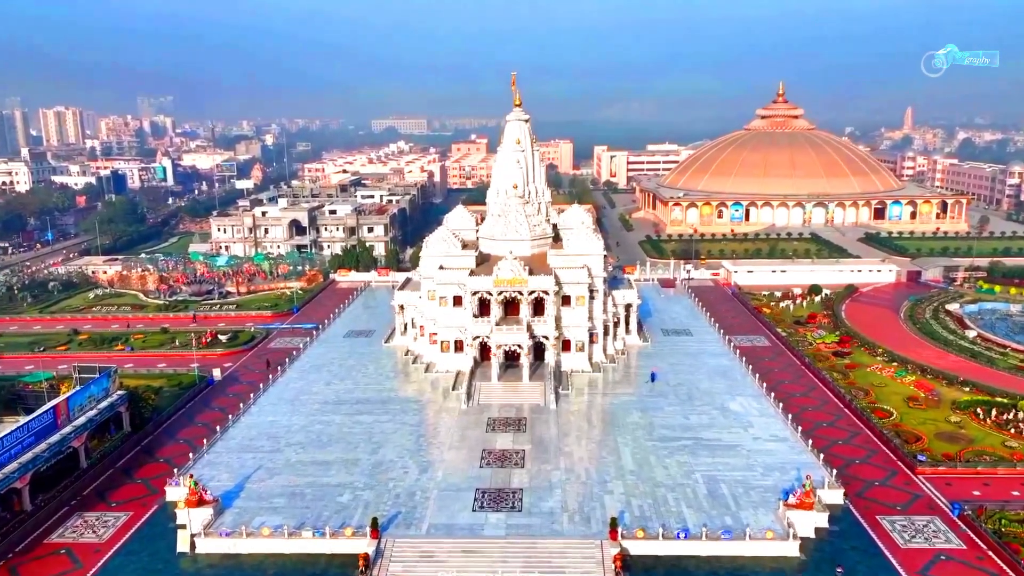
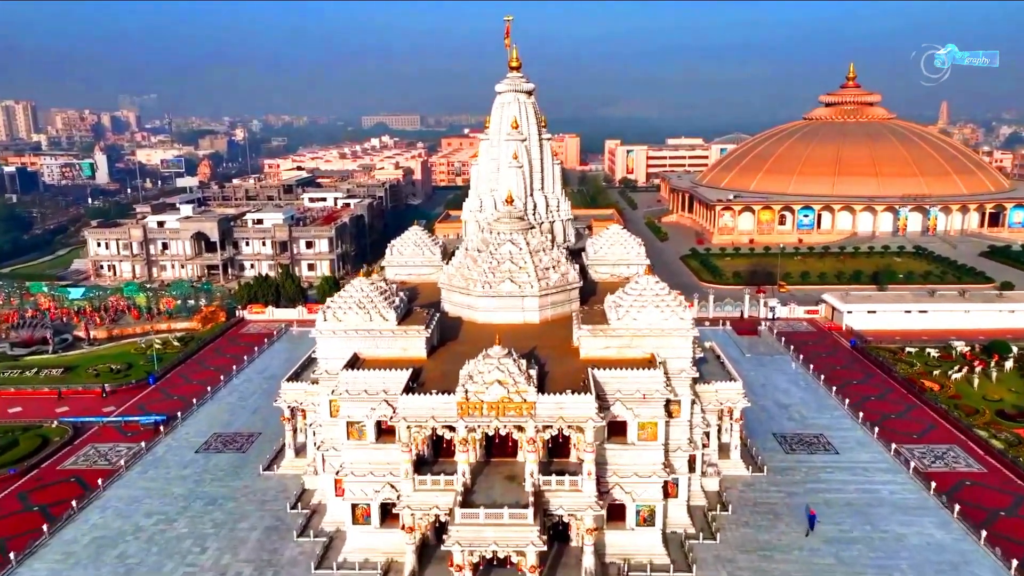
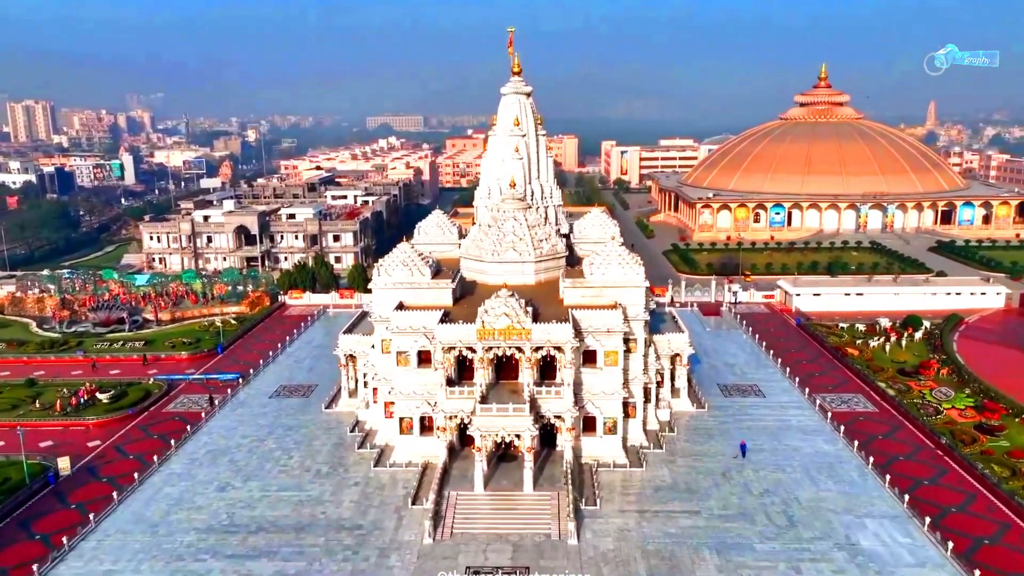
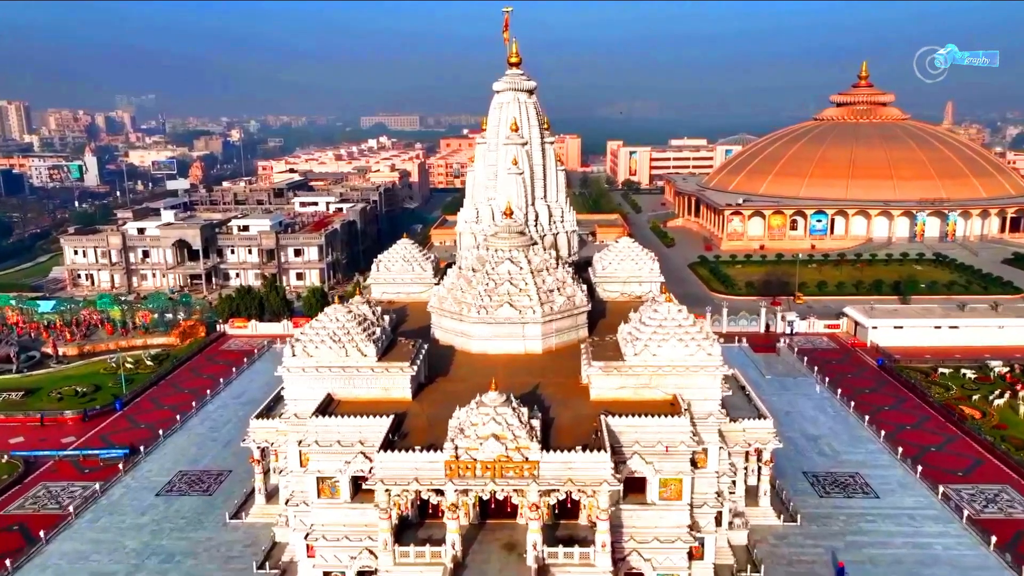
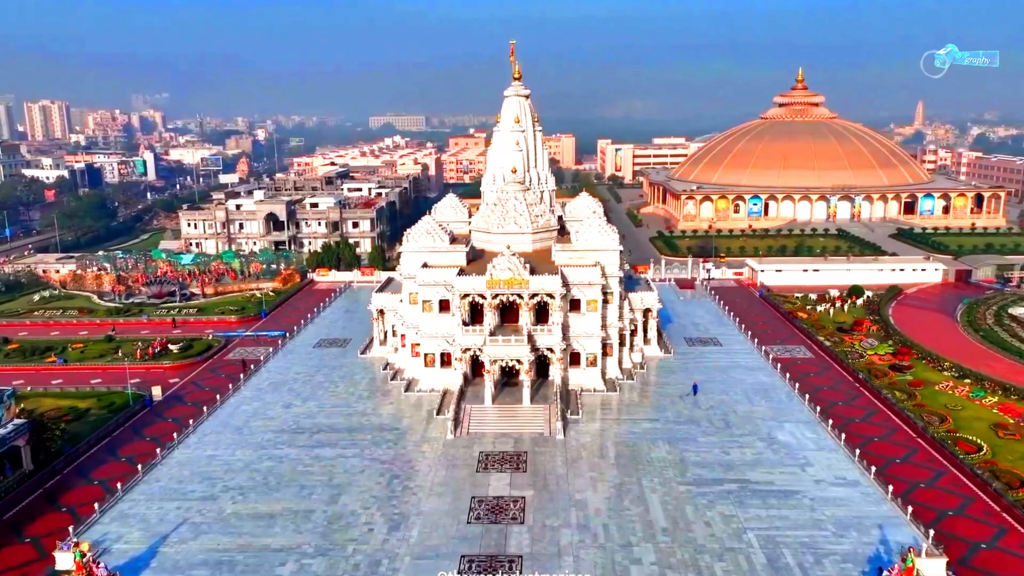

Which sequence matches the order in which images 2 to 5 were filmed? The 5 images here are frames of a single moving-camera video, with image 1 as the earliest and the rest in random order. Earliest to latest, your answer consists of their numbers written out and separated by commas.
5, 3, 2, 4
